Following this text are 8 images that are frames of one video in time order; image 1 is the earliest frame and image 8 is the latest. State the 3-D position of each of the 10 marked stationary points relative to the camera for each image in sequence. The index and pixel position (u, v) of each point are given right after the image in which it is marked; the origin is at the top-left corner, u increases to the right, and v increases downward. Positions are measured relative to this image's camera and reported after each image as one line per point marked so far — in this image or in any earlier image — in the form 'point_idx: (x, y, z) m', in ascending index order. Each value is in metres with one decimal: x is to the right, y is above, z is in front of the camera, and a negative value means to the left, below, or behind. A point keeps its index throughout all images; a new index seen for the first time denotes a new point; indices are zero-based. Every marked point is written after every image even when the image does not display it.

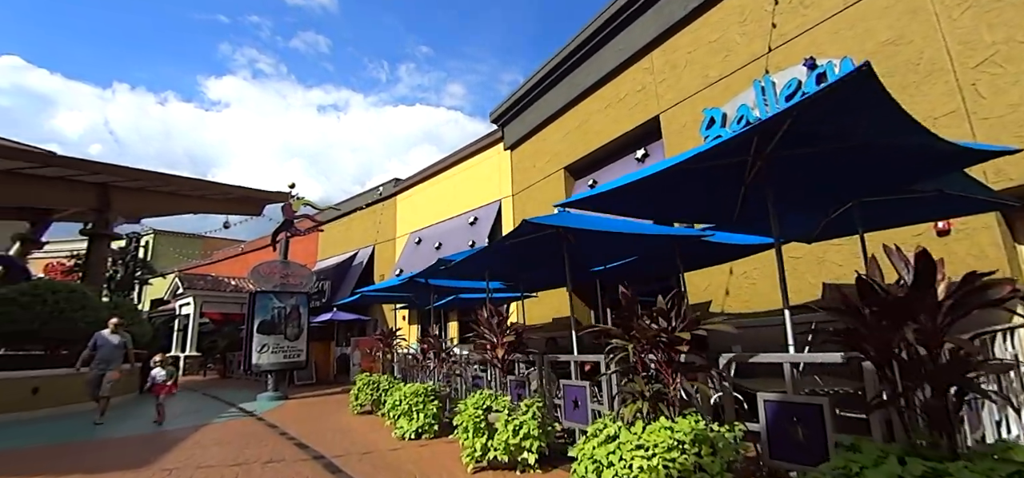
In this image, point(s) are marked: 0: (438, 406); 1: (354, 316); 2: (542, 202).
0: (-1.0, -2.3, +6.5) m
1: (-5.6, -2.7, +16.8) m
2: (+0.8, +1.0, +12.9) m
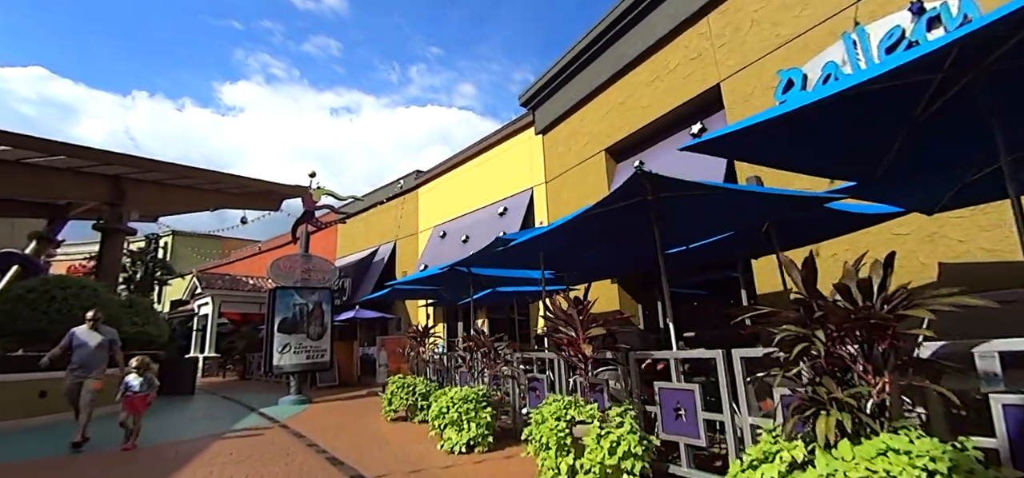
0: (-0.2, -2.1, +5.6) m
1: (-4.5, -2.5, +16.0) m
2: (+1.7, +1.3, +11.9) m
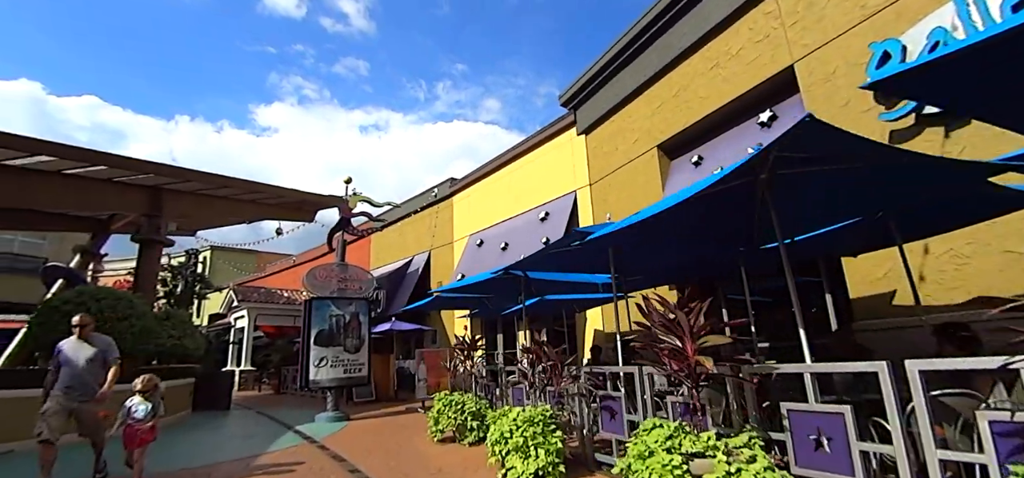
0: (+0.5, -2.0, +4.8) m
1: (-3.2, -2.8, +15.4) m
2: (+2.8, +1.2, +11.1) m
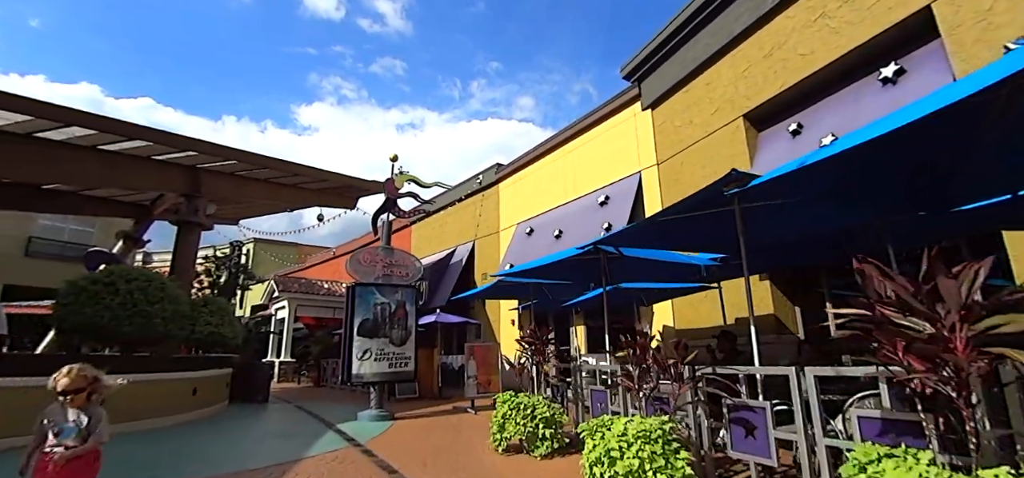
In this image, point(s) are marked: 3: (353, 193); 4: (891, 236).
0: (+1.3, -1.7, +3.6) m
1: (-1.6, -2.4, +14.4) m
2: (+4.1, +1.5, +9.7) m
3: (-4.7, +1.4, +14.0) m
4: (+4.2, 0.0, +5.3) m
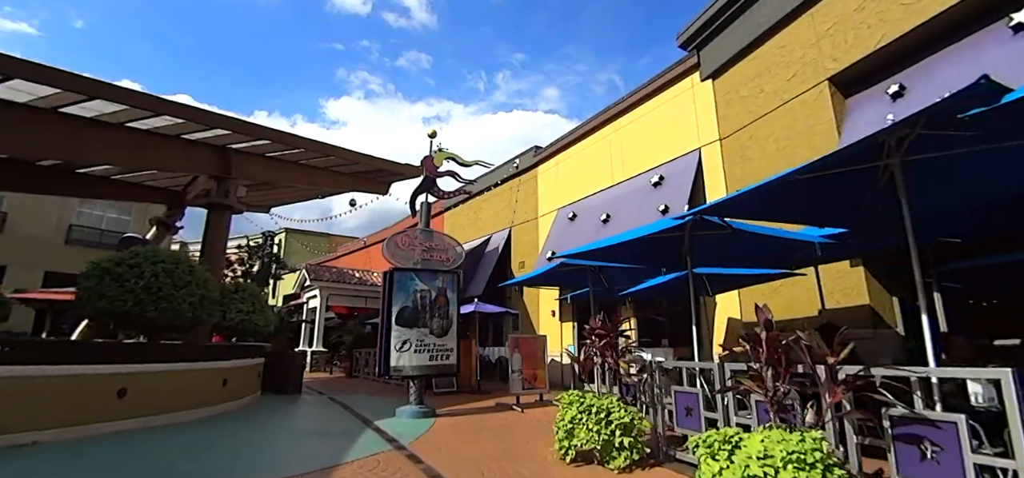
0: (+1.9, -1.5, +2.7) m
1: (-0.4, -2.0, +13.7) m
2: (+5.0, +1.9, +8.6) m
3: (-3.6, +1.8, +13.3) m
4: (+4.9, +0.3, +4.1) m
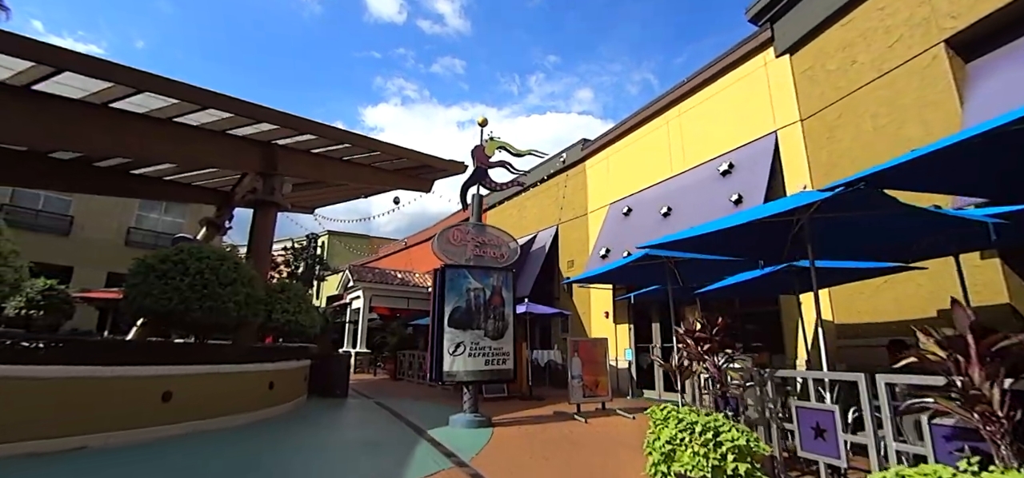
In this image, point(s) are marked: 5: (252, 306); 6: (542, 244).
0: (+2.5, -1.3, +1.8) m
1: (+1.0, -2.0, +12.9) m
2: (+6.0, +2.0, +7.5) m
3: (-2.2, +1.8, +12.8) m
4: (+5.6, +0.4, +3.1) m
5: (-4.0, -1.0, +7.1) m
6: (+1.0, -0.2, +15.7) m
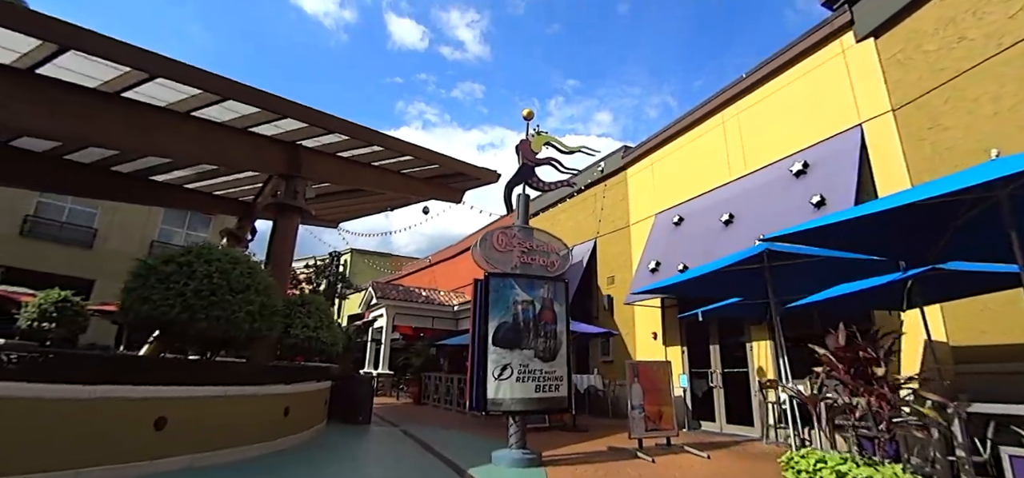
0: (+3.0, -1.1, +0.6) m
1: (+1.9, -2.3, +11.8) m
2: (+6.7, +1.9, +6.3) m
3: (-1.2, +1.5, +12.0) m
4: (+6.2, +0.6, +1.8) m
5: (-3.2, -1.1, +6.2) m
6: (+2.1, -0.6, +14.6) m
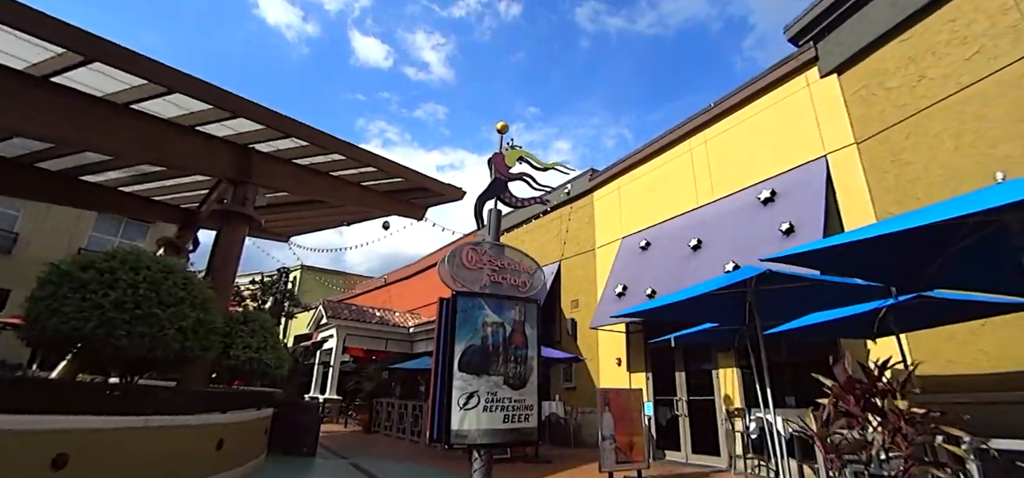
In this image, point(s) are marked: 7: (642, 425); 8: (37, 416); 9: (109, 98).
0: (+3.2, -1.1, +0.4) m
1: (+1.0, -2.8, +11.4) m
2: (+6.4, +1.5, +6.6) m
3: (-2.0, +1.1, +11.5) m
4: (+6.2, +0.4, +2.0) m
5: (-3.6, -1.1, +5.4) m
6: (+0.9, -1.3, +14.2) m
7: (+2.0, -2.8, +7.2) m
8: (-4.3, -1.6, +4.3) m
9: (-6.2, +2.1, +7.1) m
